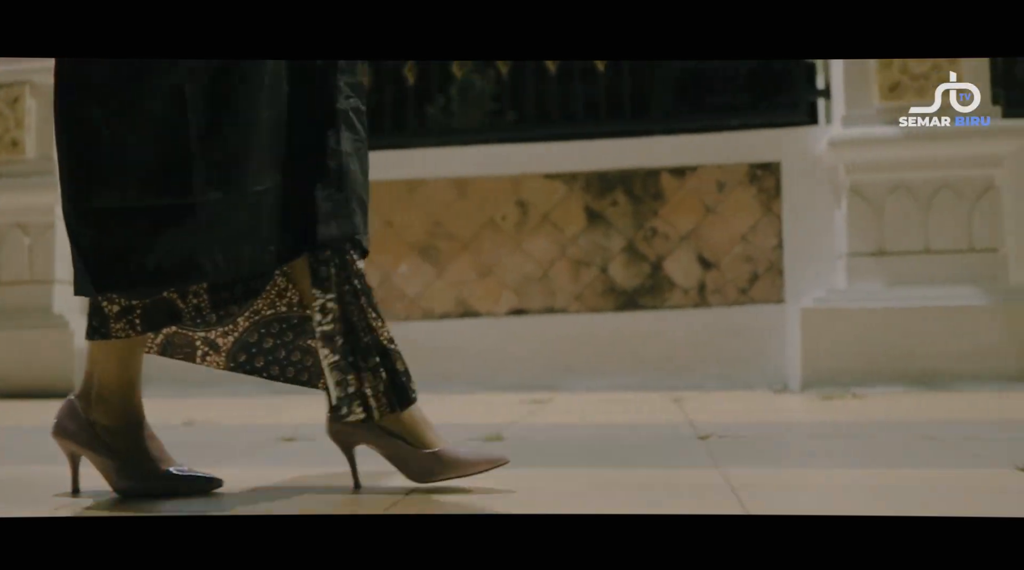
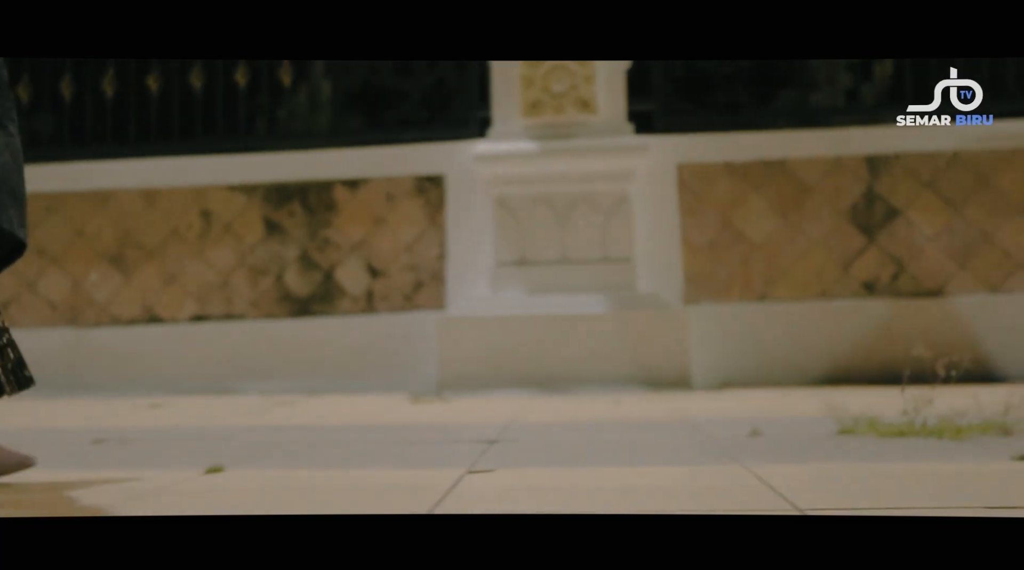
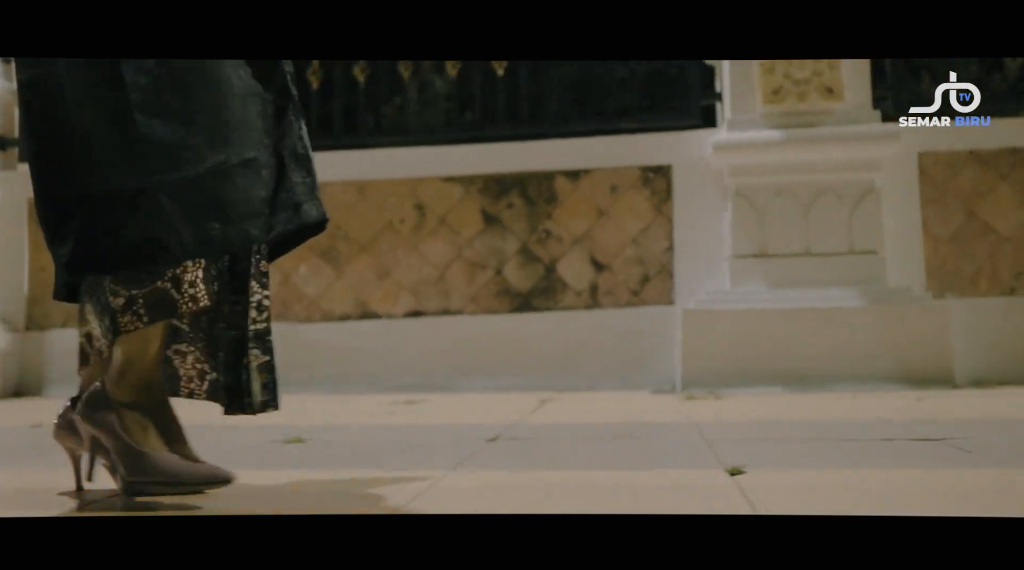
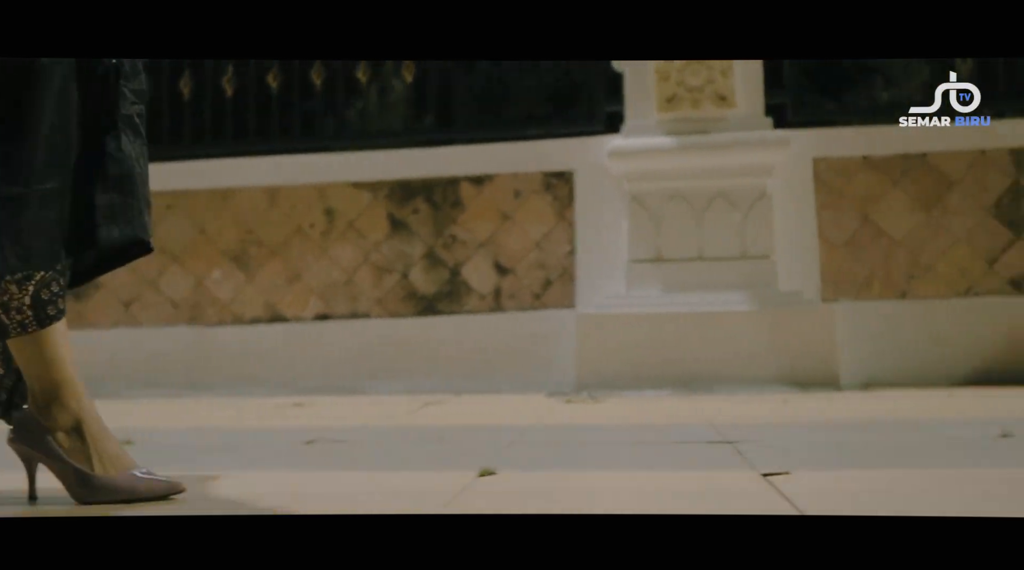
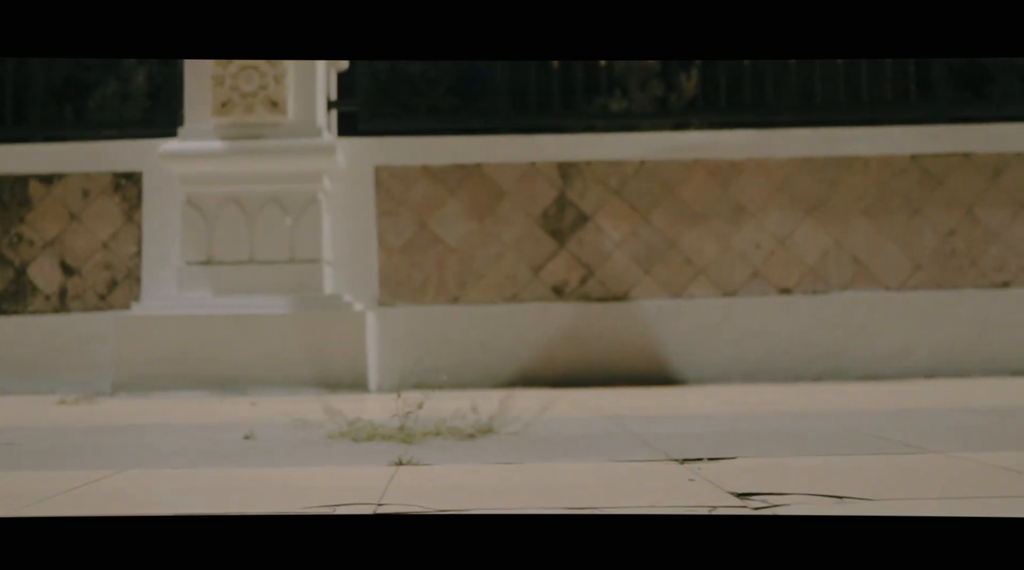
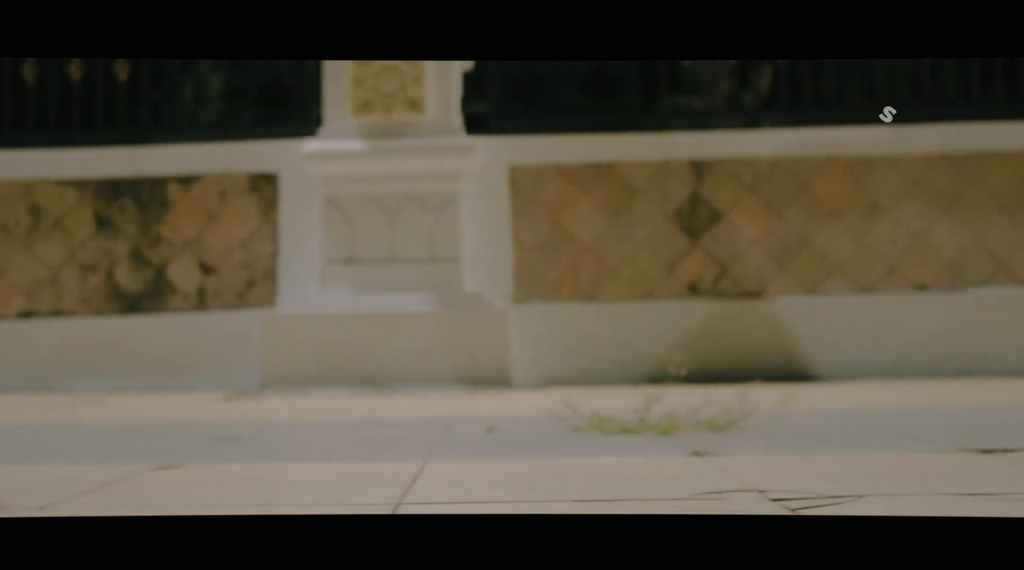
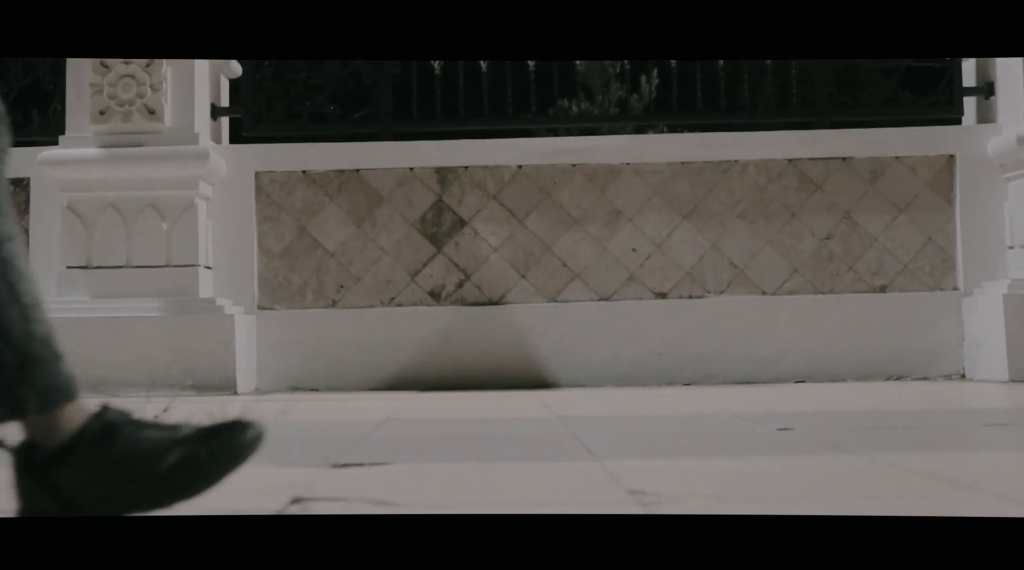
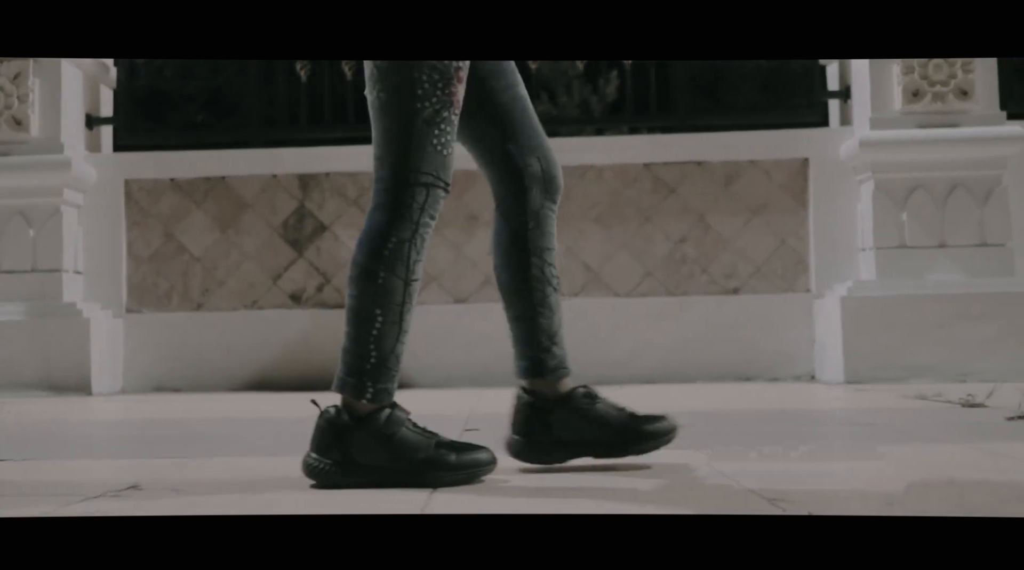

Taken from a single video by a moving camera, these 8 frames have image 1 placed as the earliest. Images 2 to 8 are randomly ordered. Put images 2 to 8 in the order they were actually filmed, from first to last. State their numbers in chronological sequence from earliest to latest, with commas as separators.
3, 4, 2, 6, 5, 7, 8
